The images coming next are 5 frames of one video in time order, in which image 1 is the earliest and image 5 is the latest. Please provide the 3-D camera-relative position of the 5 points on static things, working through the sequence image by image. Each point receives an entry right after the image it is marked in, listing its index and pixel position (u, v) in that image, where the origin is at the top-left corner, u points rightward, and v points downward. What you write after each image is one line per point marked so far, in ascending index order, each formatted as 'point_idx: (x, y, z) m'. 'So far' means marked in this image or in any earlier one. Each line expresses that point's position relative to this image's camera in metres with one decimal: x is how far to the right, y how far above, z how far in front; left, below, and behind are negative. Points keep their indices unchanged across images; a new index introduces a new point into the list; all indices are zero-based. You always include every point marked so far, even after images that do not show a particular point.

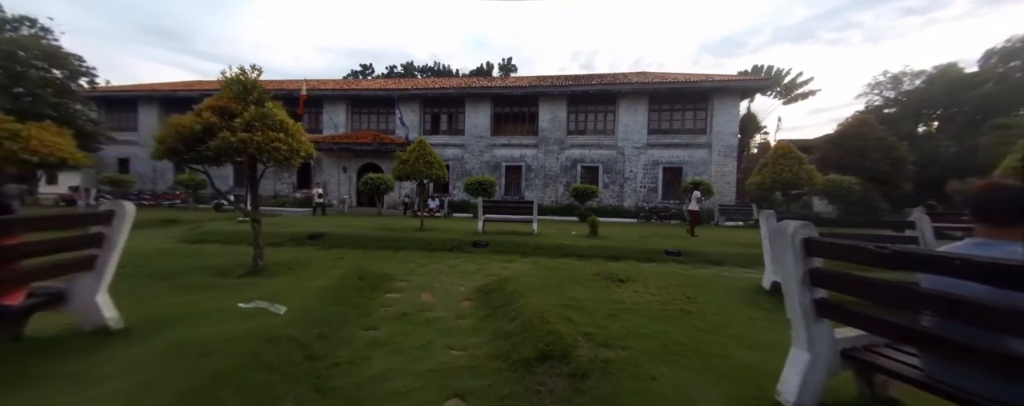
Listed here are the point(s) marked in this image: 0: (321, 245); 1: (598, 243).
0: (-4.9, -1.1, +8.3) m
1: (+2.1, -1.0, +7.9) m
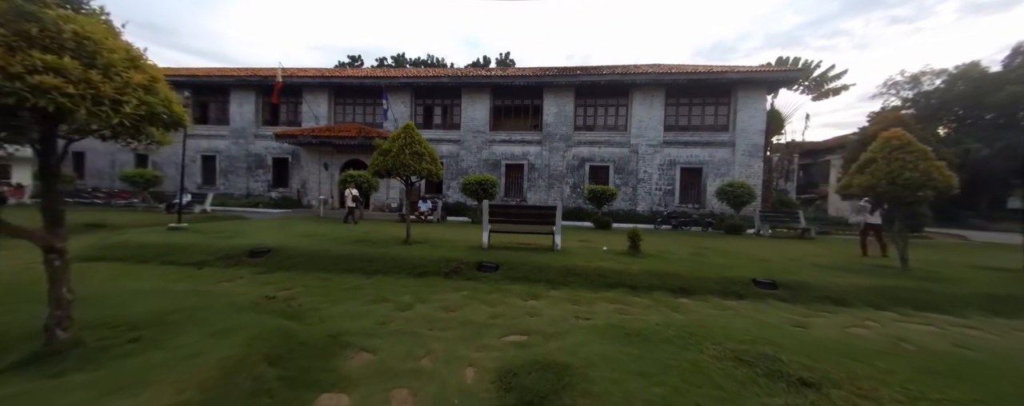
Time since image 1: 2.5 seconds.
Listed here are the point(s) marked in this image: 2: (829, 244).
0: (-4.6, -1.2, +5.9) m
1: (+2.4, -1.1, +5.8) m
2: (+9.7, -1.3, +9.9) m
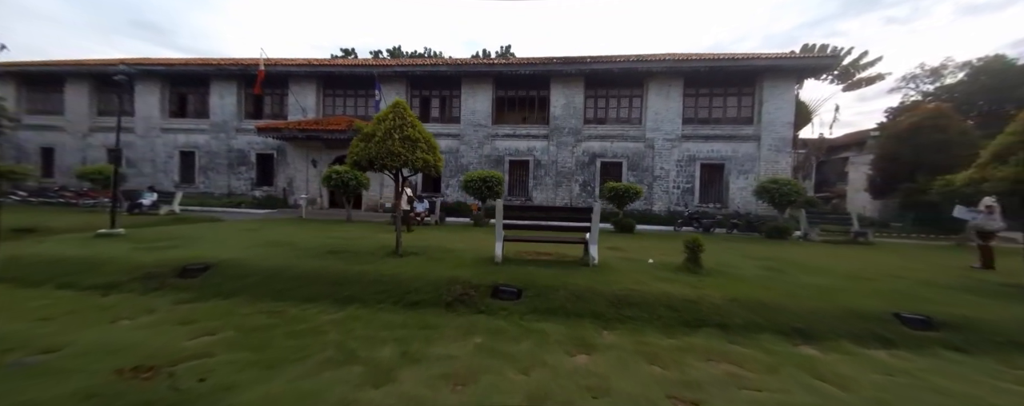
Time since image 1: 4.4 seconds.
0: (-4.2, -1.2, +4.3) m
1: (+2.8, -1.1, +4.2) m
2: (+10.0, -1.3, +8.3) m
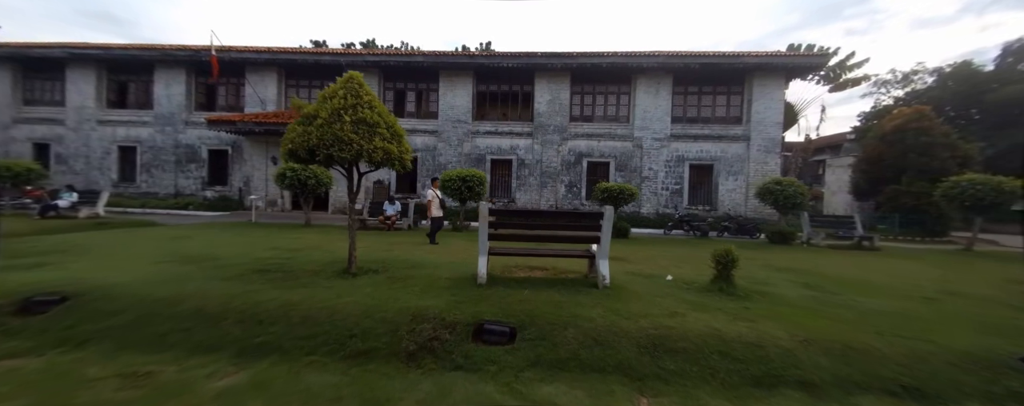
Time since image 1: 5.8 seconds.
0: (-4.3, -1.2, +2.9) m
1: (+2.7, -1.2, +3.2) m
2: (+9.7, -1.4, +7.7) m
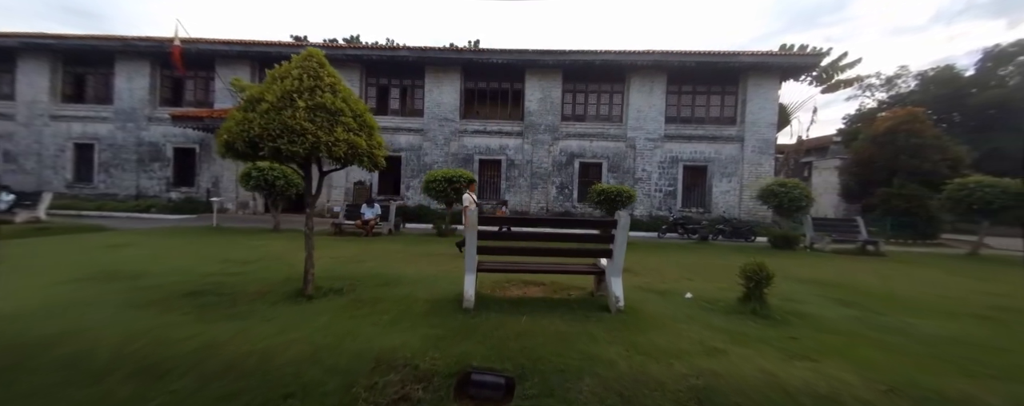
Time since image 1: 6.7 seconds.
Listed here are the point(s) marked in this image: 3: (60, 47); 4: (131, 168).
0: (-4.3, -1.3, +2.0) m
1: (+2.6, -1.2, +2.5) m
2: (+9.5, -1.4, +7.4) m
3: (-24.5, +8.4, +17.4) m
4: (-20.8, +1.9, +17.6) m
